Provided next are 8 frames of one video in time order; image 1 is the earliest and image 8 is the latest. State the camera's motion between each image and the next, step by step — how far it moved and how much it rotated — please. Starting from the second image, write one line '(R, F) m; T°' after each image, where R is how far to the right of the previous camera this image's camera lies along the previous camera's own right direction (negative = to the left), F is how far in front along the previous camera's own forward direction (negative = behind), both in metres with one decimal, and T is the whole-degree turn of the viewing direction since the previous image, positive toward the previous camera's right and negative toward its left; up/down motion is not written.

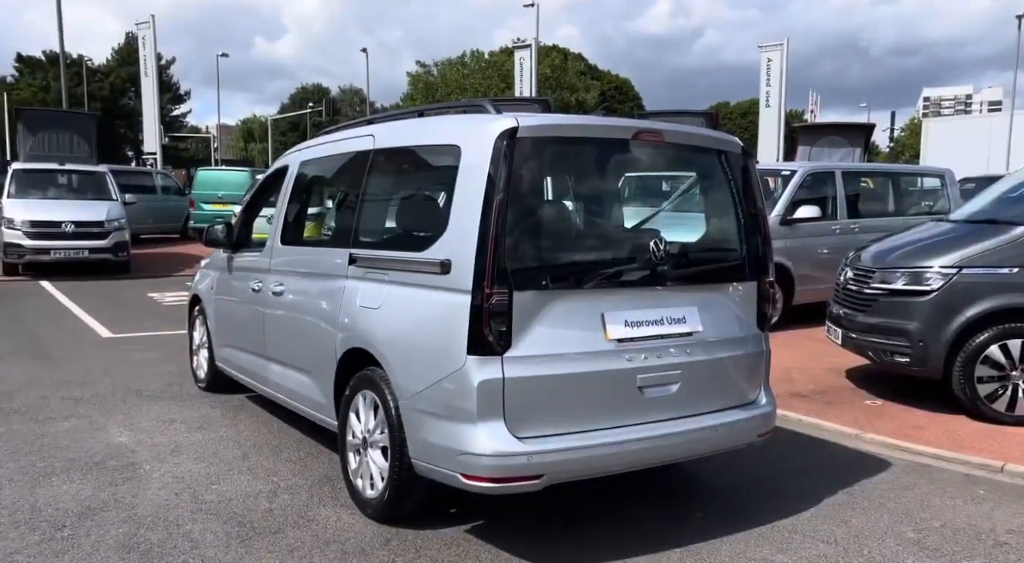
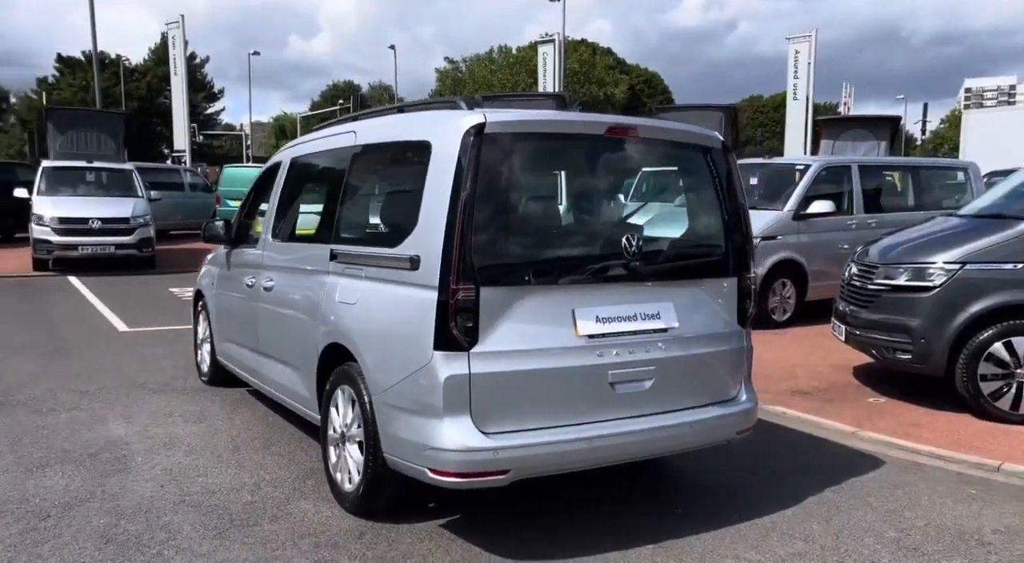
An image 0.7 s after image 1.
(+0.3, 0.0) m; -2°
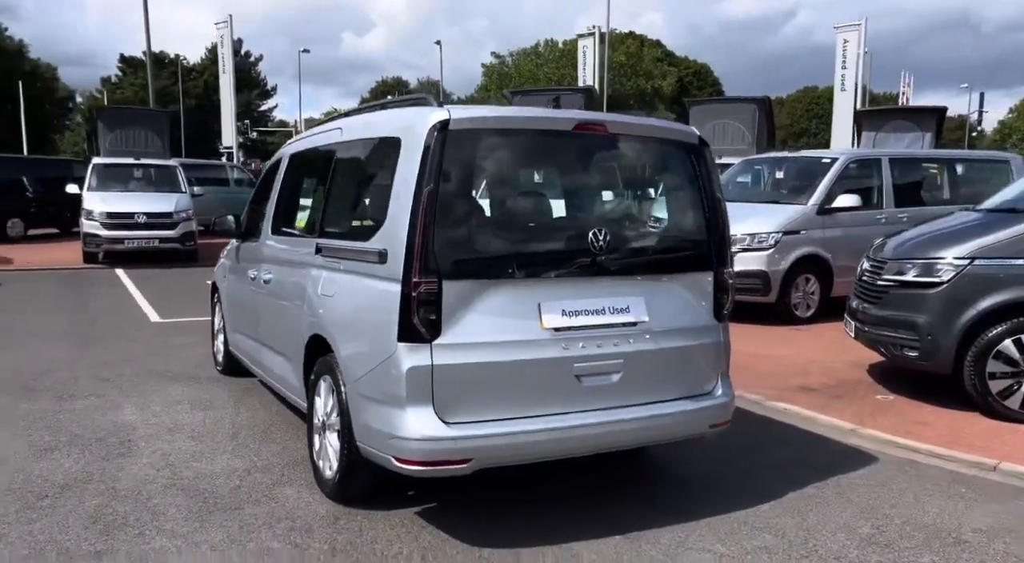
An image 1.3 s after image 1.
(+0.4, -0.1) m; -4°
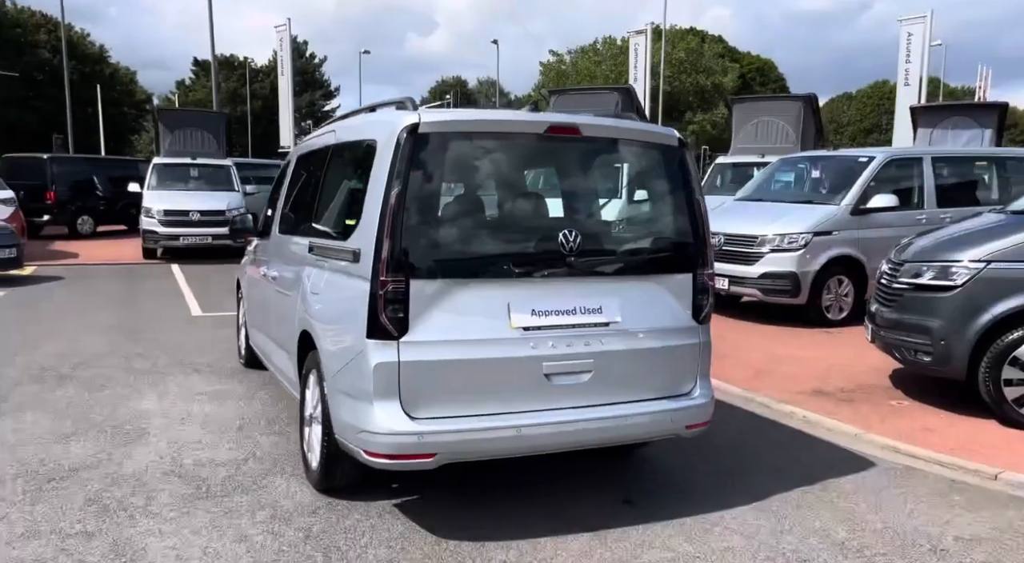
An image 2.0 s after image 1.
(+0.4, -0.1) m; -4°
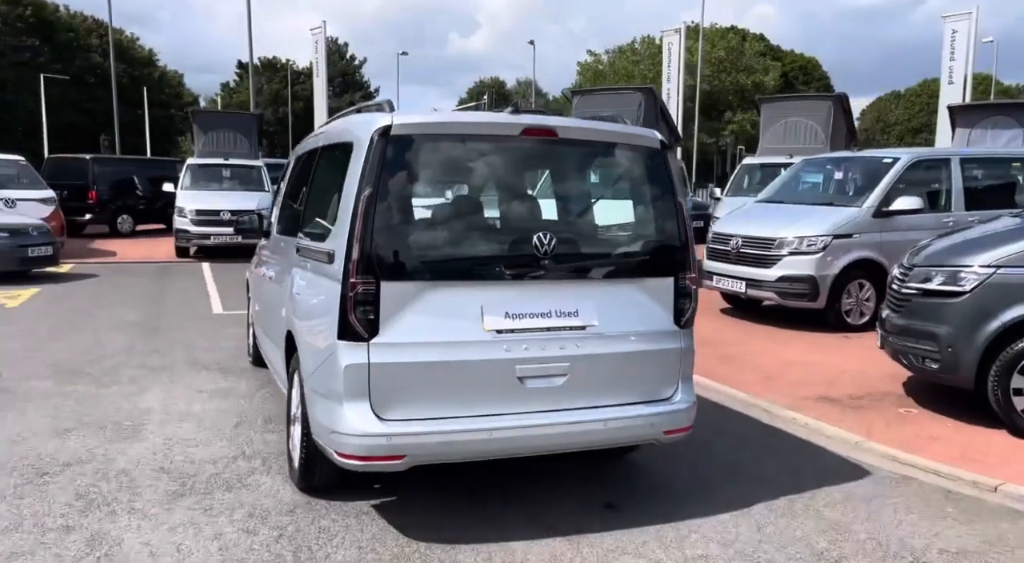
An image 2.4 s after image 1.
(+0.3, 0.0) m; -3°
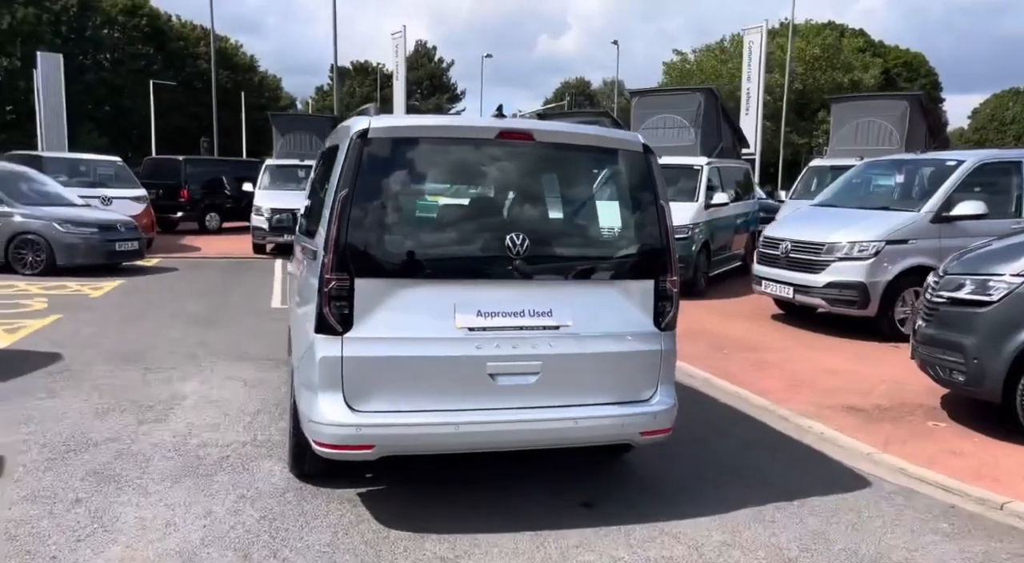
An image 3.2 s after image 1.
(+0.5, -0.1) m; -6°
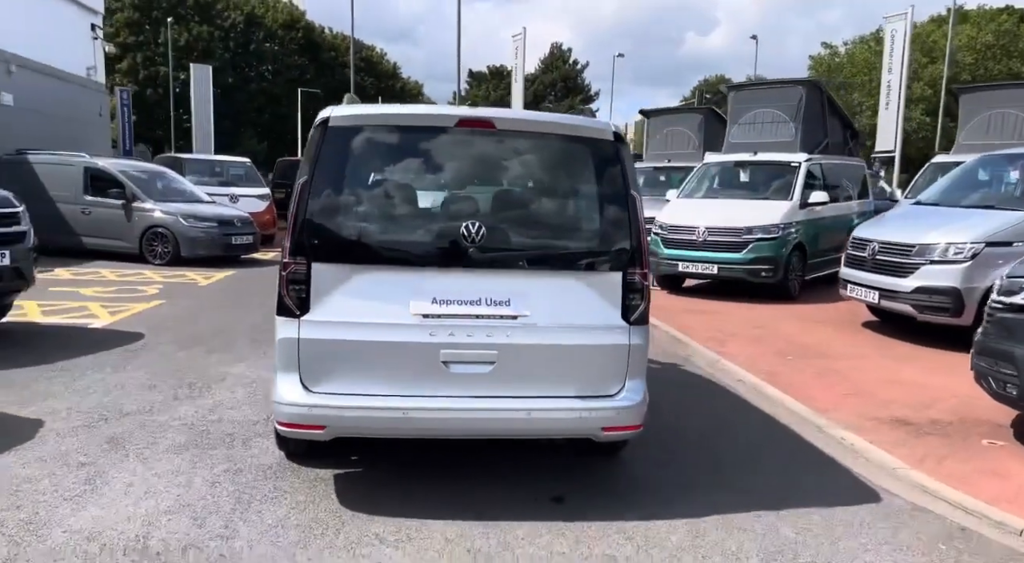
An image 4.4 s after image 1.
(+0.9, +0.1) m; -10°
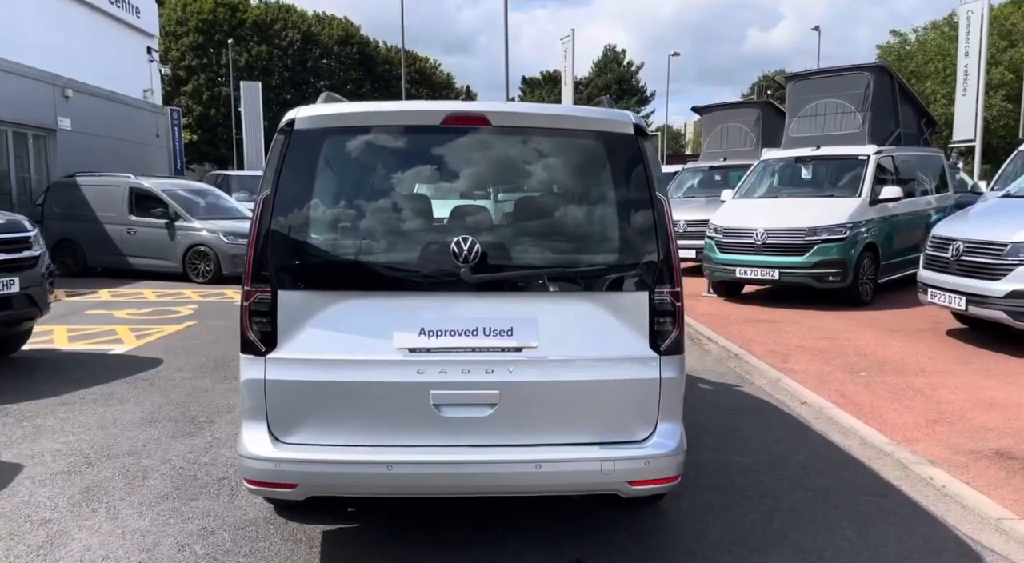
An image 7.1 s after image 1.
(+0.2, +0.6) m; -5°
